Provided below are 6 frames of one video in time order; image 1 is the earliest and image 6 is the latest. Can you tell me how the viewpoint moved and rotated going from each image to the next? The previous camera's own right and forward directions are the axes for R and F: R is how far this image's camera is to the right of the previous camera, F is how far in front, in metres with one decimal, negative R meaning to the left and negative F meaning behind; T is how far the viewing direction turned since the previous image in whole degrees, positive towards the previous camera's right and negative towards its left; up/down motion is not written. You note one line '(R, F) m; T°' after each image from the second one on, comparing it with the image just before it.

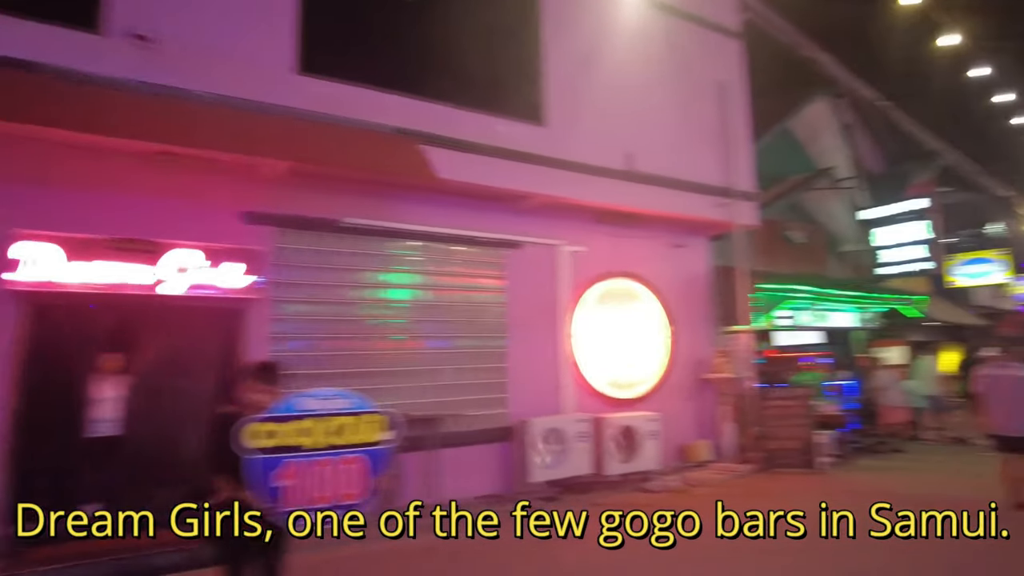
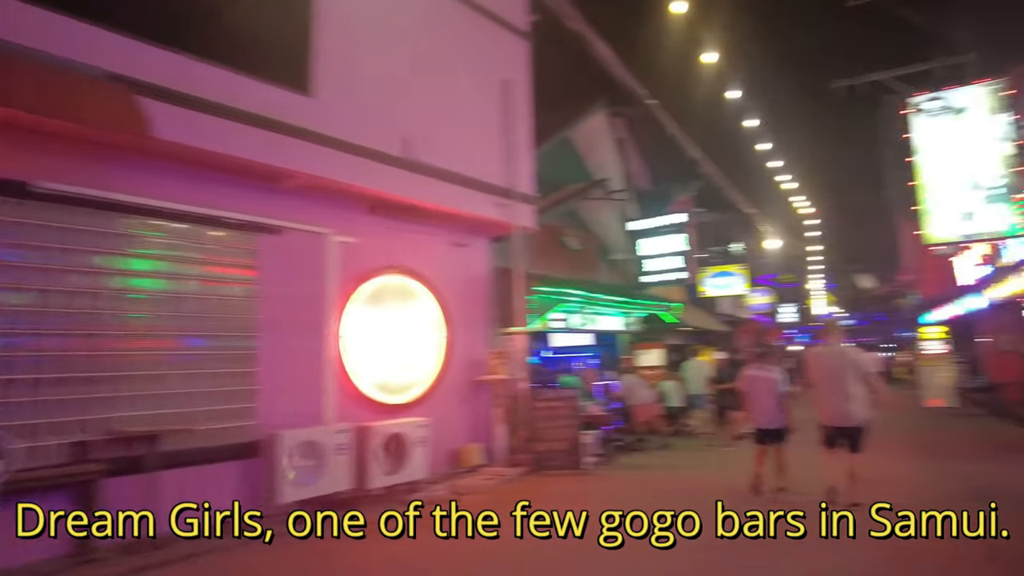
(+0.3, +0.6) m; +18°
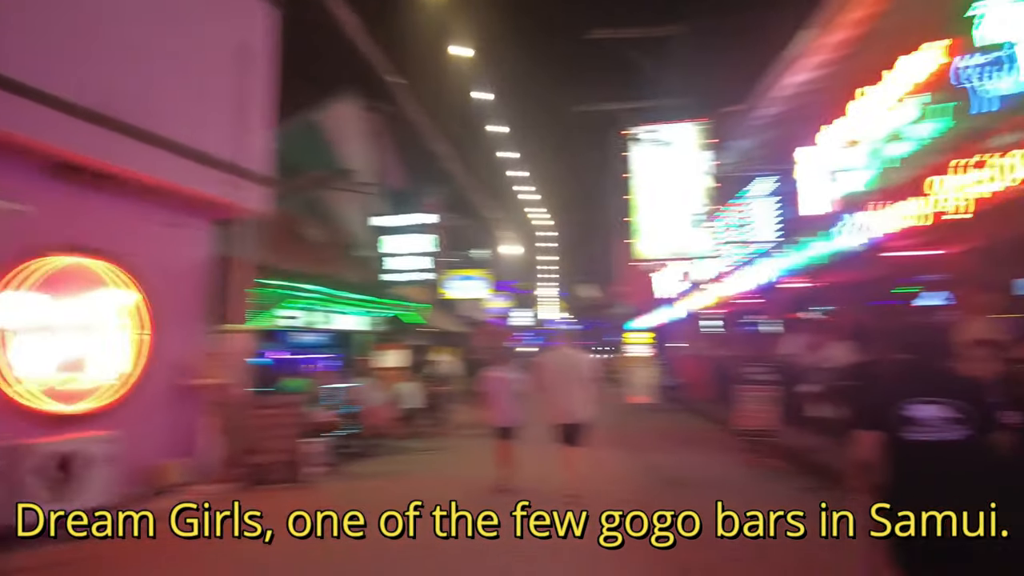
(+0.2, +0.5) m; +22°
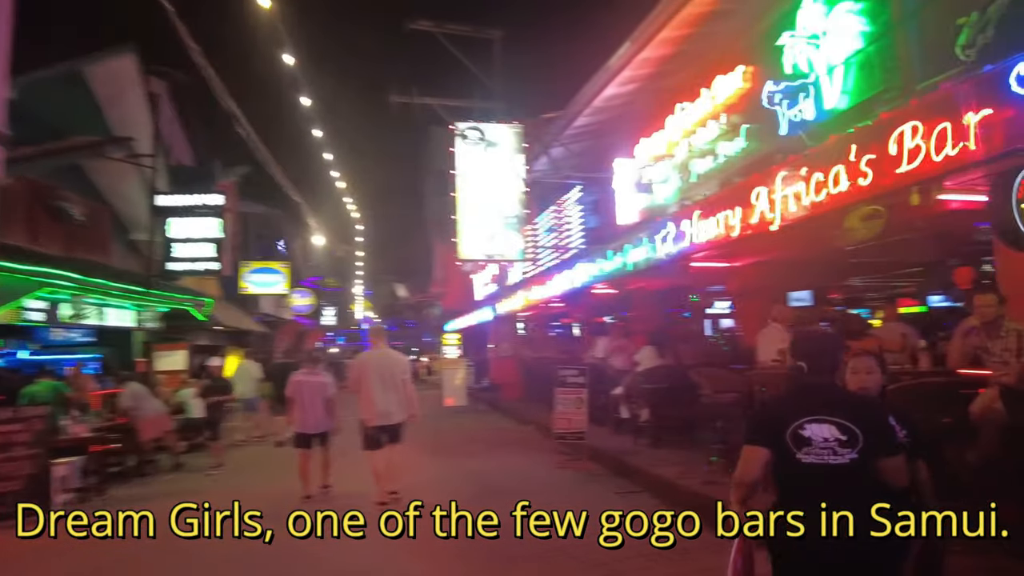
(-0.1, +0.6) m; +16°
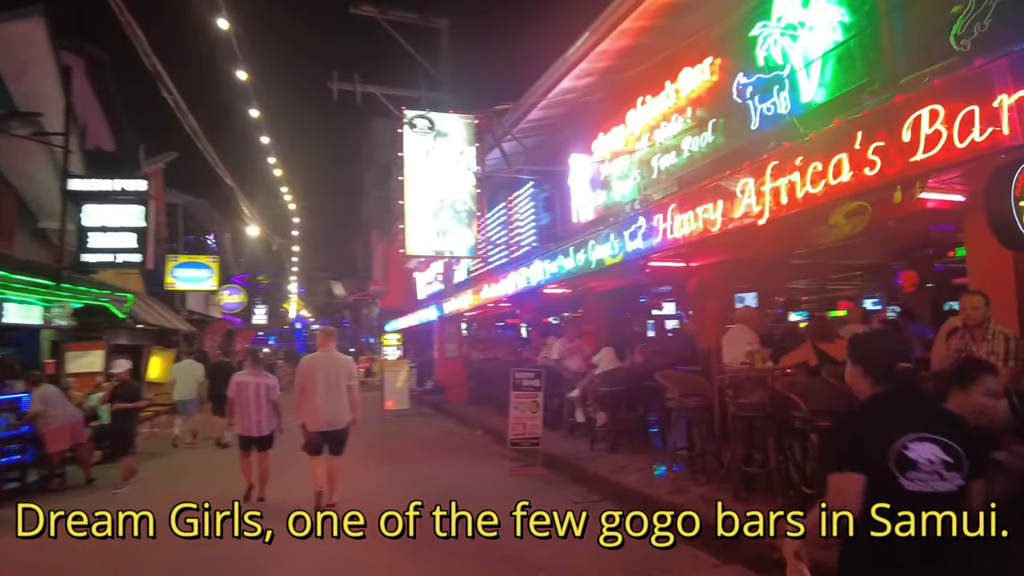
(-0.2, +0.5) m; +5°
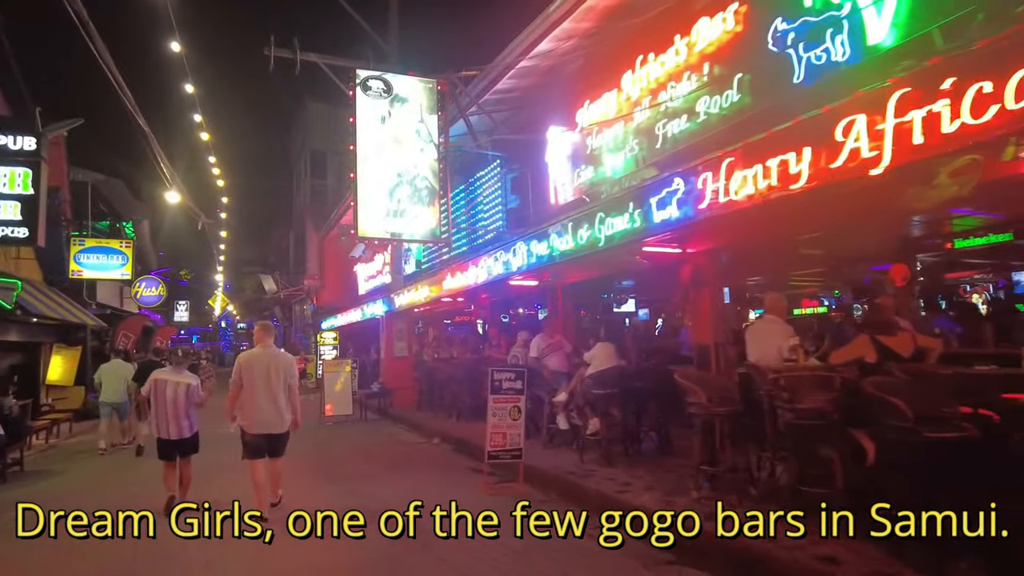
(-0.5, +1.4) m; +6°
